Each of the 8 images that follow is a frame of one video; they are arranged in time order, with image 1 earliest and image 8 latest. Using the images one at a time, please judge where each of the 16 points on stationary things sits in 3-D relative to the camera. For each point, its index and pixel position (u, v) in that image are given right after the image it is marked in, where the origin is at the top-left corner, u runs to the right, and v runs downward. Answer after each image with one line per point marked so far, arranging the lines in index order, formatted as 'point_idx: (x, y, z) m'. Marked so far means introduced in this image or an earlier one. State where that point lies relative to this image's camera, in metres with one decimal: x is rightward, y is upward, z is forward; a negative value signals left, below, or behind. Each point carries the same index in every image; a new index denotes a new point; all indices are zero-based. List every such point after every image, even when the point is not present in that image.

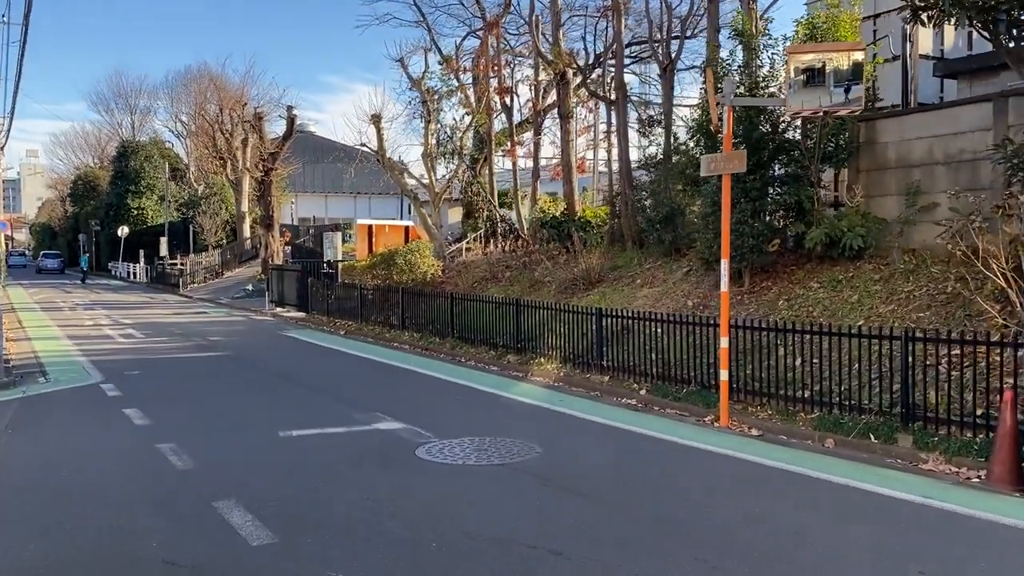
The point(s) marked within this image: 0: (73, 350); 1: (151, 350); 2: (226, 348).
0: (-9.0, -1.3, +18.1) m
1: (-7.6, -1.3, +18.4) m
2: (-6.0, -1.3, +18.5) m
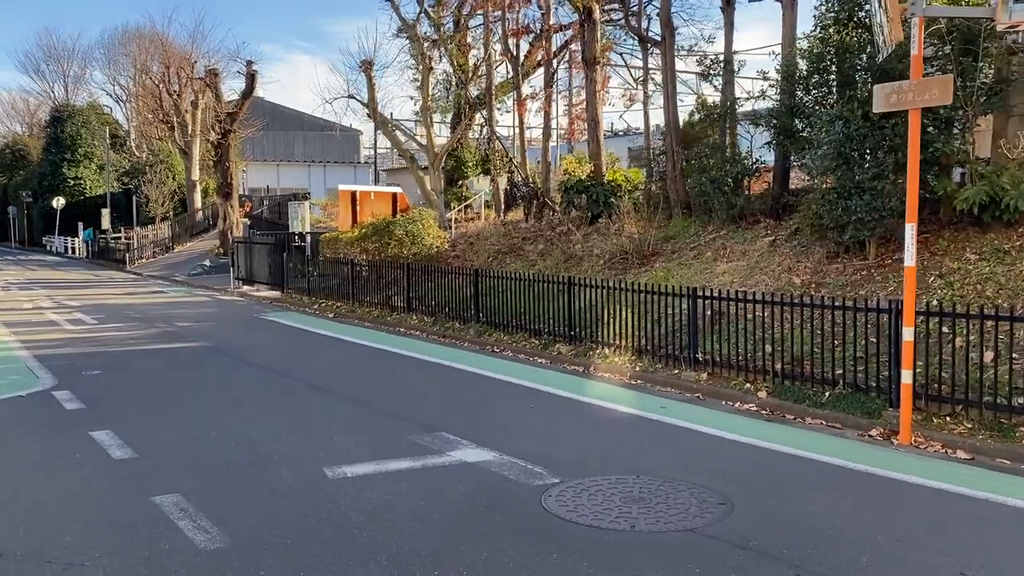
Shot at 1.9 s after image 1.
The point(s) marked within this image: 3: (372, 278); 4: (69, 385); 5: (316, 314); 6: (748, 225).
0: (-8.5, -0.9, +14.9) m
1: (-7.0, -0.9, +15.3) m
2: (-5.5, -0.8, +15.5) m
3: (-2.9, +0.2, +18.3) m
4: (-5.5, -1.2, +10.9) m
5: (-4.3, -0.6, +19.1) m
6: (+3.7, +1.0, +13.7) m
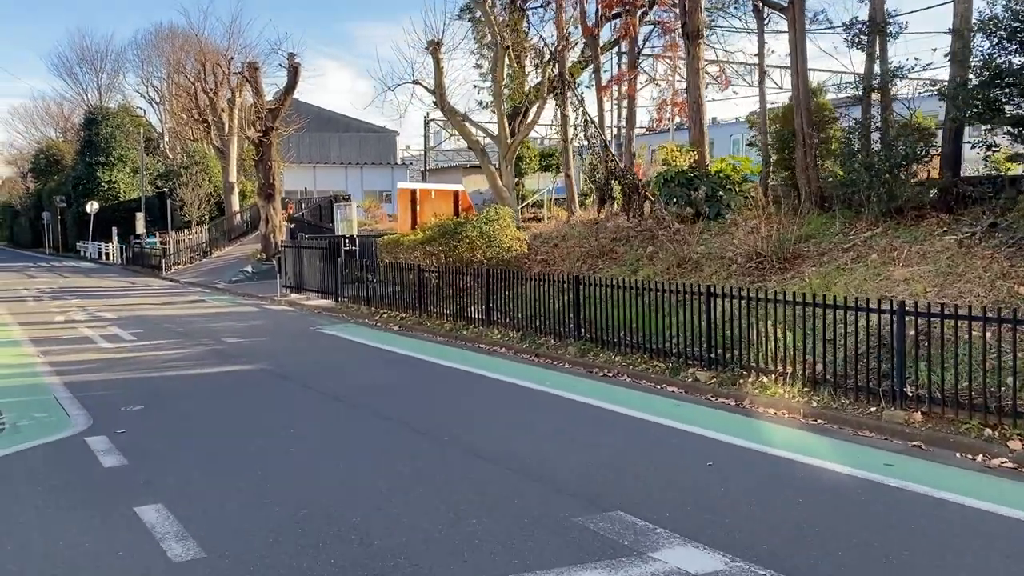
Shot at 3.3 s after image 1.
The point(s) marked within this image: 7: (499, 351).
0: (-6.9, -1.1, +12.9) m
1: (-5.5, -1.1, +13.3) m
2: (-3.9, -1.0, +13.4) m
3: (-1.2, 0.0, +16.1) m
4: (-4.1, -1.4, +8.8) m
5: (-2.6, -0.8, +16.9) m
6: (+5.2, +0.9, +11.4) m
7: (-0.2, -1.0, +13.4) m
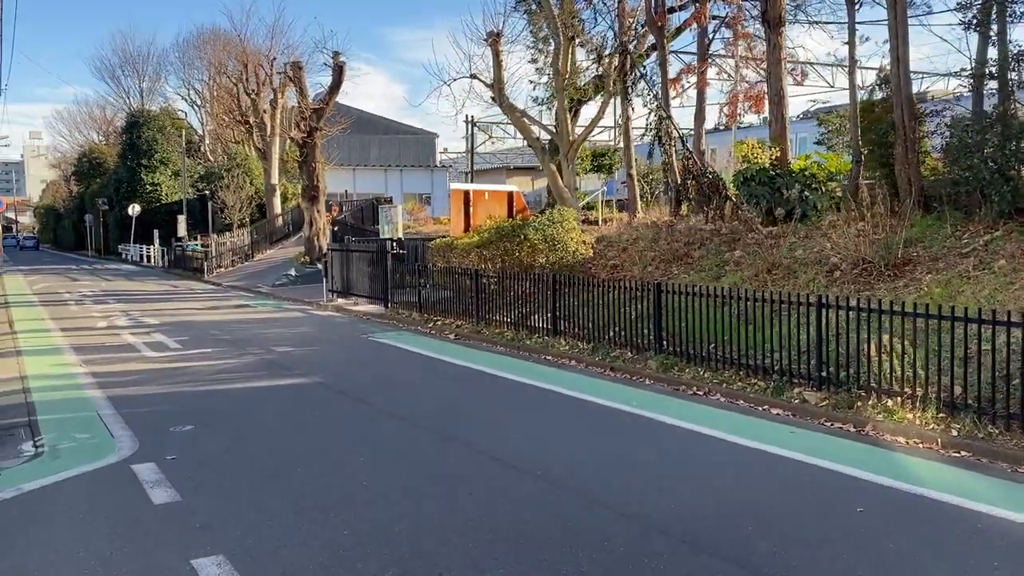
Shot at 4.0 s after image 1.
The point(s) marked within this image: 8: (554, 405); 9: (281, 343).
0: (-5.9, -1.2, +12.2) m
1: (-4.5, -1.2, +12.4) m
2: (-2.9, -1.1, +12.5) m
3: (-0.1, -0.1, +15.2) m
4: (-3.2, -1.5, +8.0) m
5: (-1.4, -0.9, +16.0) m
6: (+6.1, +0.7, +10.1) m
7: (+0.8, -1.1, +12.4) m
8: (+0.5, -1.3, +10.0) m
9: (-4.0, -0.9, +15.2) m
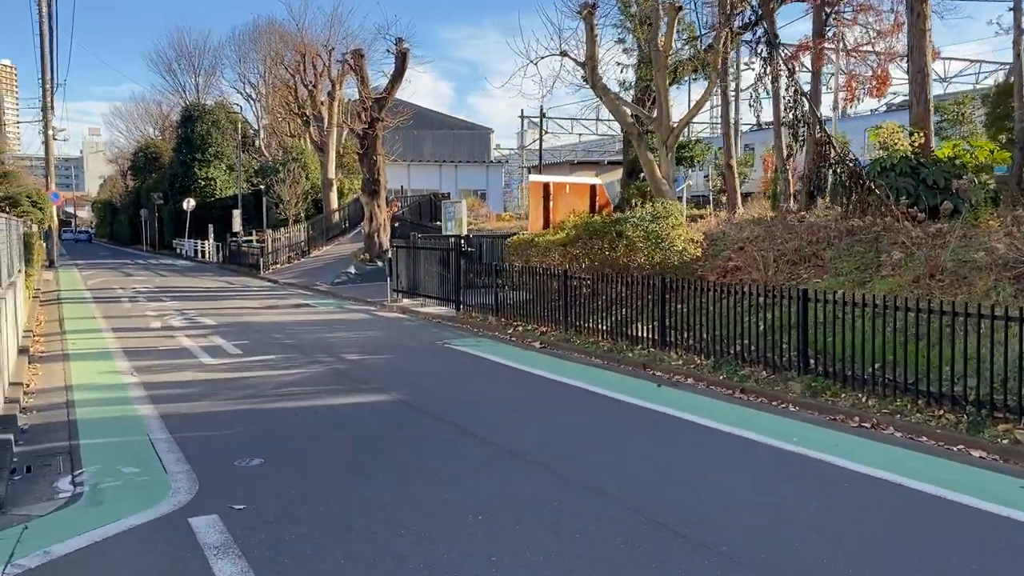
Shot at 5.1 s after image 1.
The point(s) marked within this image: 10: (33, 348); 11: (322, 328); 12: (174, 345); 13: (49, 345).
0: (-4.6, -1.2, +10.8) m
1: (-3.1, -1.2, +11.0) m
2: (-1.6, -1.2, +10.9) m
3: (+1.4, -0.2, +13.5) m
4: (-2.2, -1.5, +6.4) m
5: (+0.1, -0.9, +14.4) m
6: (+7.3, +0.6, +8.1) m
7: (+2.1, -1.1, +10.7) m
8: (+1.7, -1.4, +8.3) m
9: (-2.5, -0.9, +13.7) m
10: (-7.7, -1.0, +14.1) m
11: (-3.7, -0.7, +16.8) m
12: (-5.6, -0.9, +14.4) m
13: (-7.6, -0.9, +14.5) m
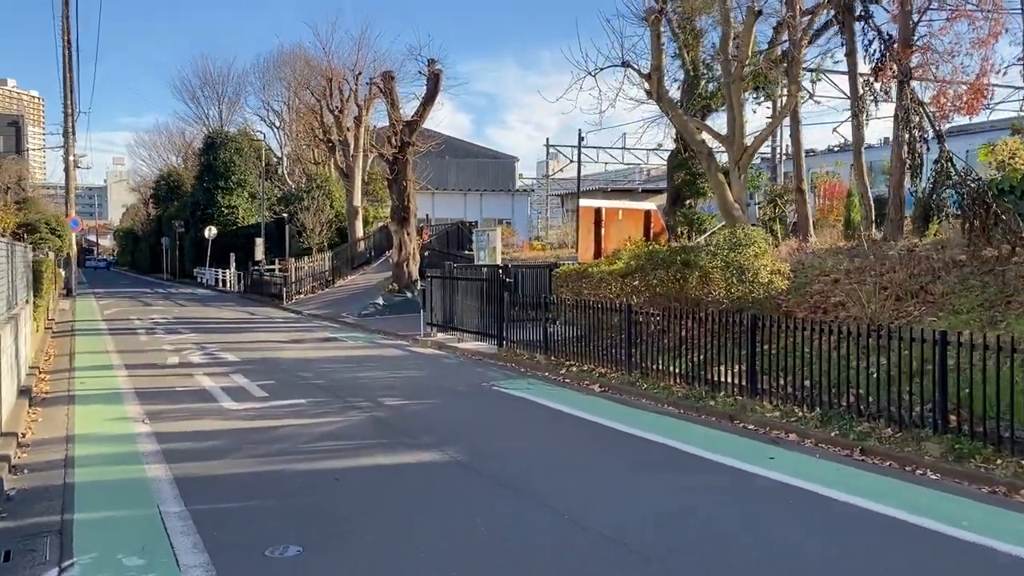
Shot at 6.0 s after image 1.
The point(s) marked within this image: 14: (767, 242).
0: (-3.9, -1.6, +9.3) m
1: (-2.4, -1.6, +9.5) m
2: (-0.9, -1.6, +9.4) m
3: (+2.2, -0.7, +11.9) m
4: (-1.5, -1.8, +4.9) m
5: (+0.9, -1.4, +12.8) m
6: (+8.0, +0.3, +6.5) m
7: (+2.8, -1.5, +9.1) m
8: (+2.3, -1.7, +6.7) m
9: (-1.7, -1.4, +12.2) m
10: (-6.9, -1.4, +12.7) m
11: (-2.8, -1.3, +15.3) m
12: (-4.7, -1.4, +13.0) m
13: (-6.8, -1.4, +13.1) m
14: (+3.6, +0.6, +12.2) m
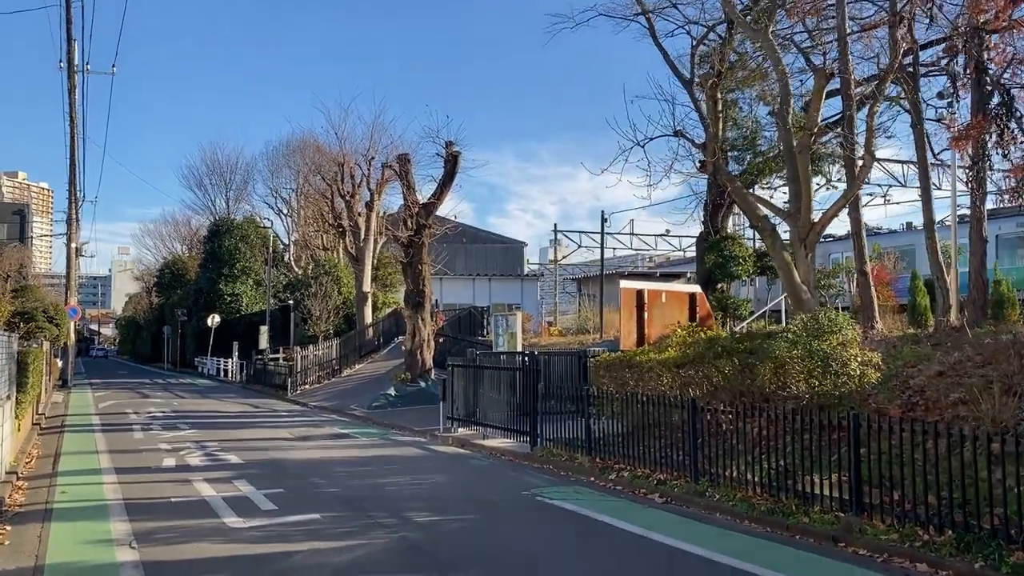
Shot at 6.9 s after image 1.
0: (-3.3, -2.4, +7.7) m
1: (-1.8, -2.4, +7.8) m
2: (-0.3, -2.4, +7.8) m
3: (+2.7, -1.8, +10.3) m
4: (-0.9, -2.2, +3.3) m
5: (+1.5, -2.6, +11.2) m
6: (+8.6, -0.3, +5.0) m
7: (+3.4, -2.4, +7.4) m
8: (+2.9, -2.3, +5.0) m
9: (-1.2, -2.6, +10.5) m
10: (-6.3, -2.7, +11.0) m
11: (-2.2, -2.8, +13.7) m
12: (-4.2, -2.7, +11.3) m
13: (-6.3, -2.7, +11.4) m
14: (+4.1, -0.5, +10.7) m
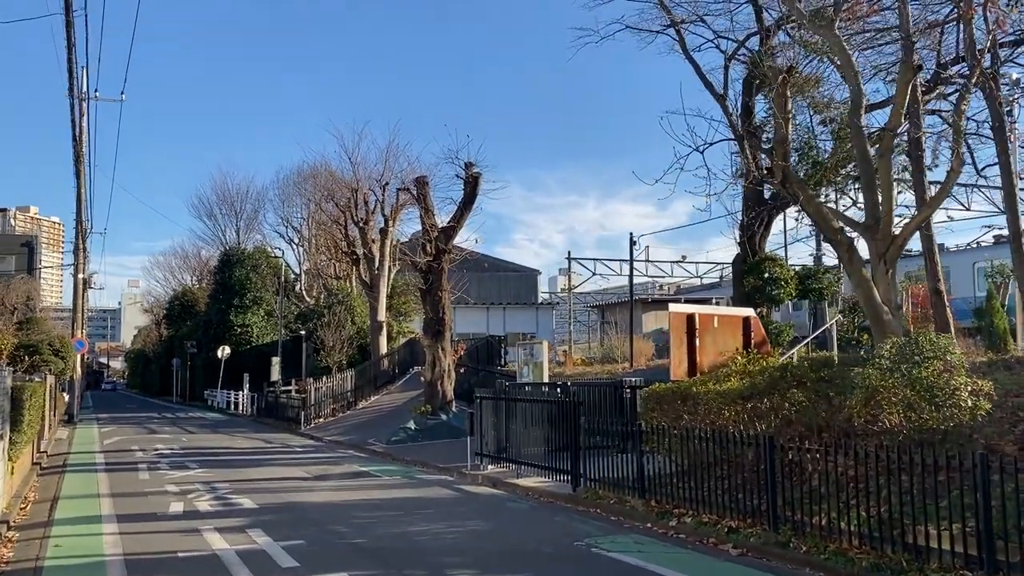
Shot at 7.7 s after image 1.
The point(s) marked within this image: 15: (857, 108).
0: (-2.8, -2.6, +6.4) m
1: (-1.3, -2.6, +6.5) m
2: (+0.3, -2.6, +6.4) m
3: (+3.3, -2.0, +9.0) m
4: (-0.5, -2.2, +2.0) m
5: (+2.0, -2.9, +9.8) m
6: (+9.1, -0.3, +3.7) m
7: (+3.9, -2.5, +6.1) m
8: (+3.4, -2.3, +3.7) m
9: (-0.6, -2.8, +9.2) m
10: (-5.7, -3.0, +9.8) m
11: (-1.6, -3.2, +12.3) m
12: (-3.6, -3.0, +10.0) m
13: (-5.7, -3.0, +10.2) m
14: (+4.7, -0.7, +9.4) m
15: (+4.3, +2.3, +11.0) m
